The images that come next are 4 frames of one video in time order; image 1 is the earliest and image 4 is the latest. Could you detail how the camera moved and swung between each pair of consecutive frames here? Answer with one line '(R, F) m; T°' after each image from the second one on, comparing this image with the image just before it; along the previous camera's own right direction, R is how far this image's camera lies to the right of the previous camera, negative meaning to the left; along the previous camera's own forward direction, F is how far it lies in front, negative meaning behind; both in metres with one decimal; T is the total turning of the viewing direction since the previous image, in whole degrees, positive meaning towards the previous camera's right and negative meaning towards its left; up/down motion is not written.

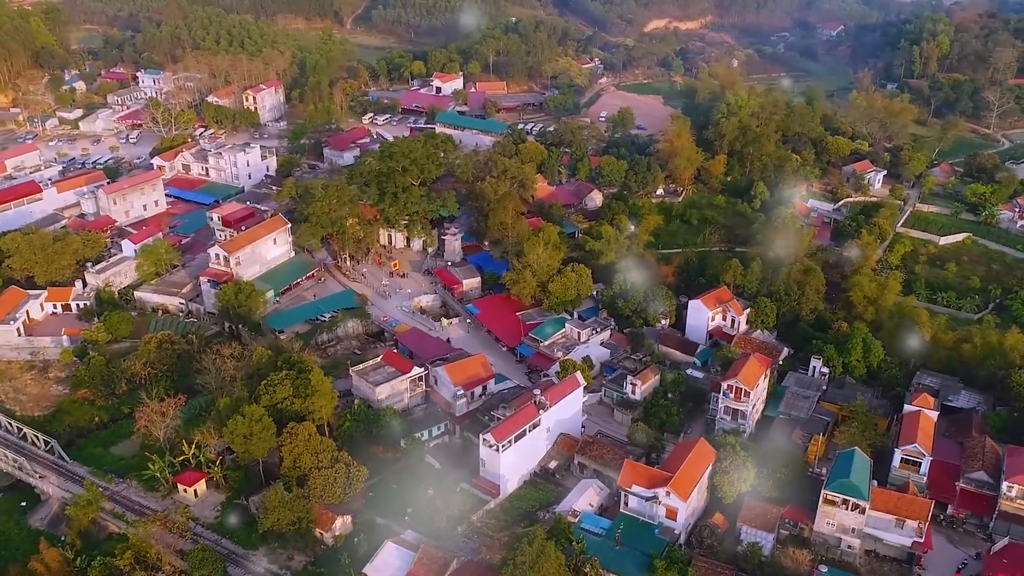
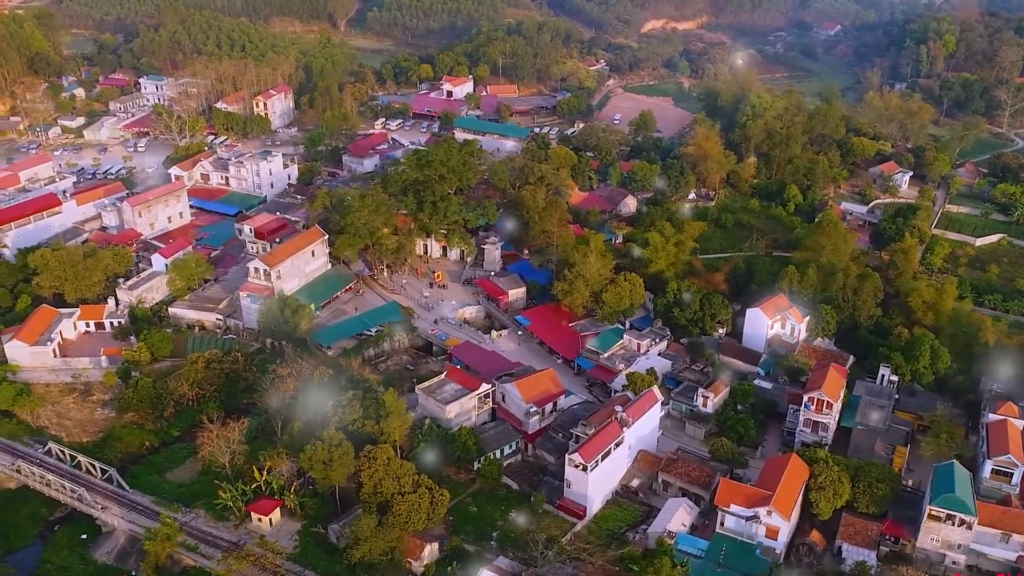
(-3.3, +0.8) m; +2°
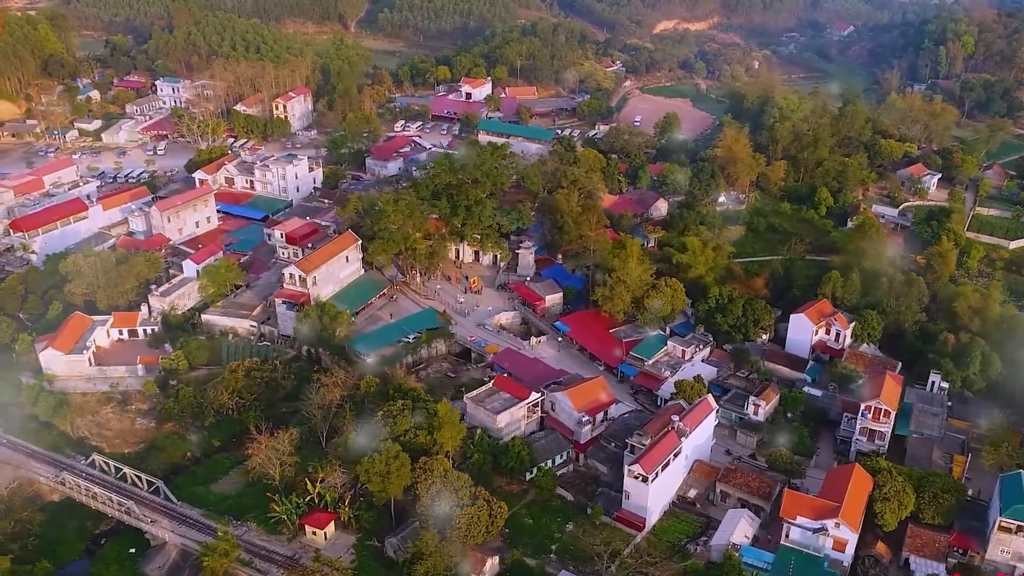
(-1.8, +0.4) m; 0°
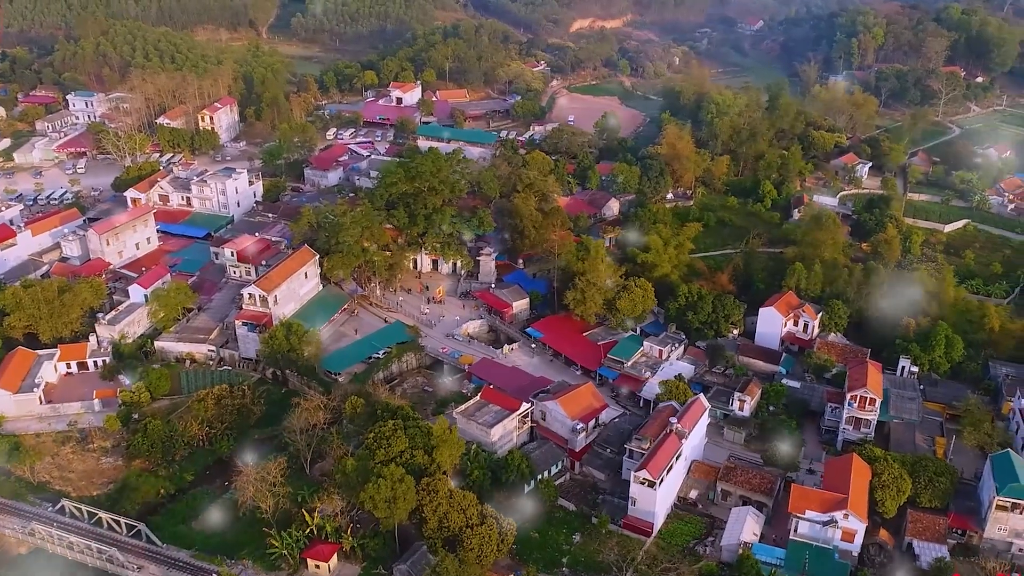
(-2.3, +0.7) m; +6°
